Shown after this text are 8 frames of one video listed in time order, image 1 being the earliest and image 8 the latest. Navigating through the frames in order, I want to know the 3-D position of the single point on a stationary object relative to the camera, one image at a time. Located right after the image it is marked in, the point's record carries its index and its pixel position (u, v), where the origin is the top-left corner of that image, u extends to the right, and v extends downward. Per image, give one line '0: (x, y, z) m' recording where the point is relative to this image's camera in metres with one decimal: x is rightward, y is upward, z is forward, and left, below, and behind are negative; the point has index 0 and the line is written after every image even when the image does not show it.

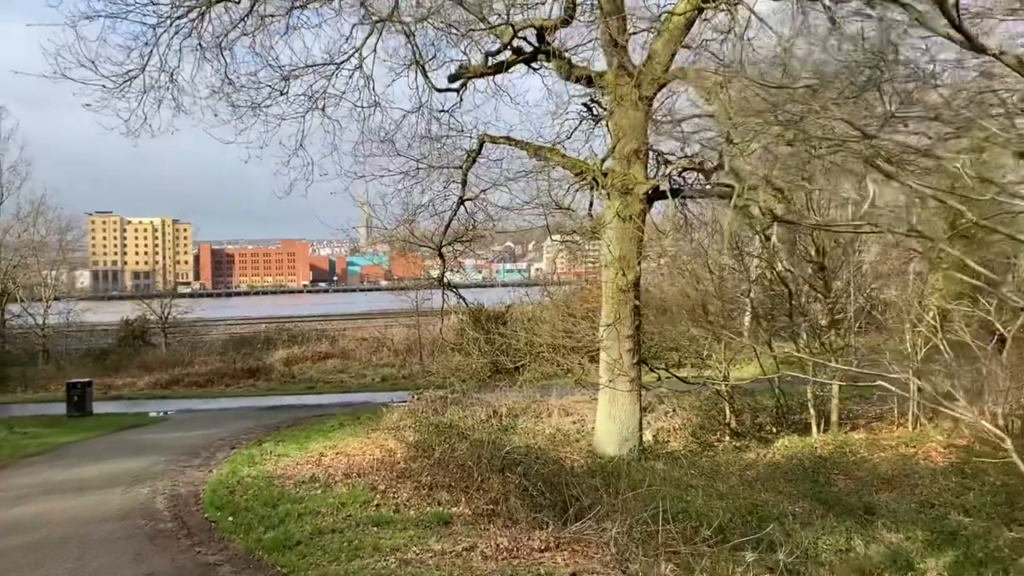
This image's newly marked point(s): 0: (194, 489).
0: (-3.1, -2.0, +8.5) m
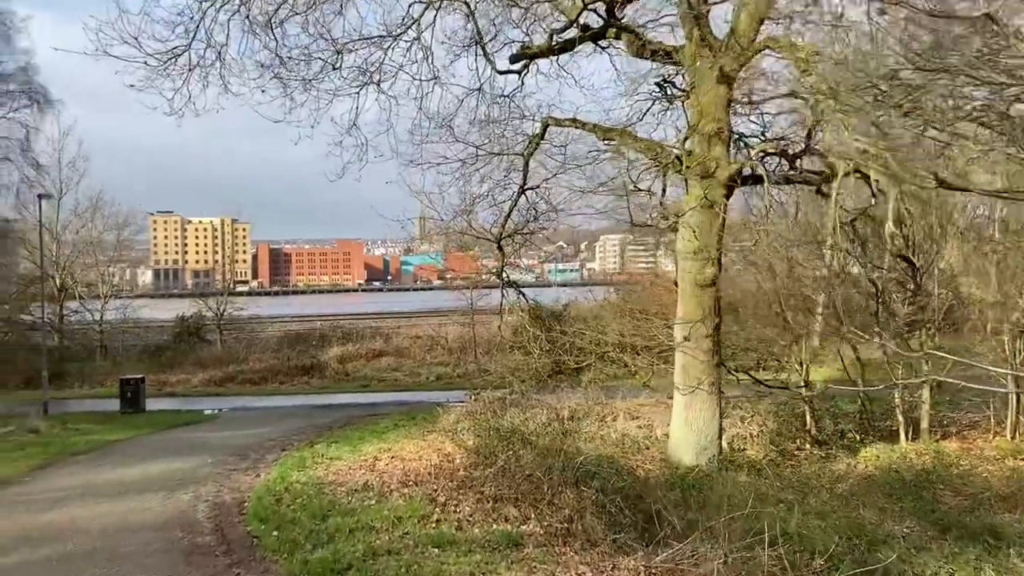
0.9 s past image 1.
0: (-2.4, -1.9, +7.8) m
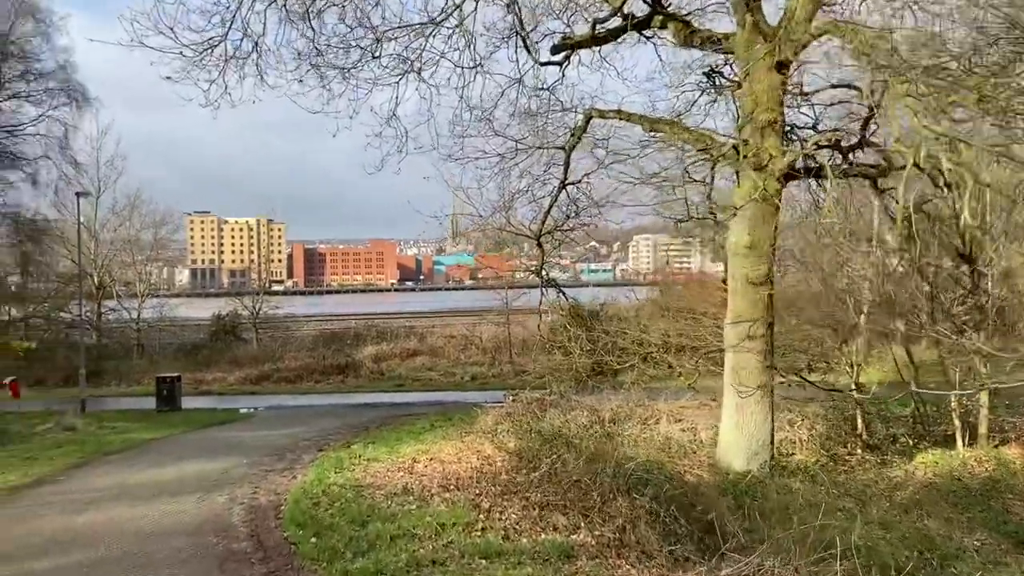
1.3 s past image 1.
0: (-2.0, -1.8, +7.6) m
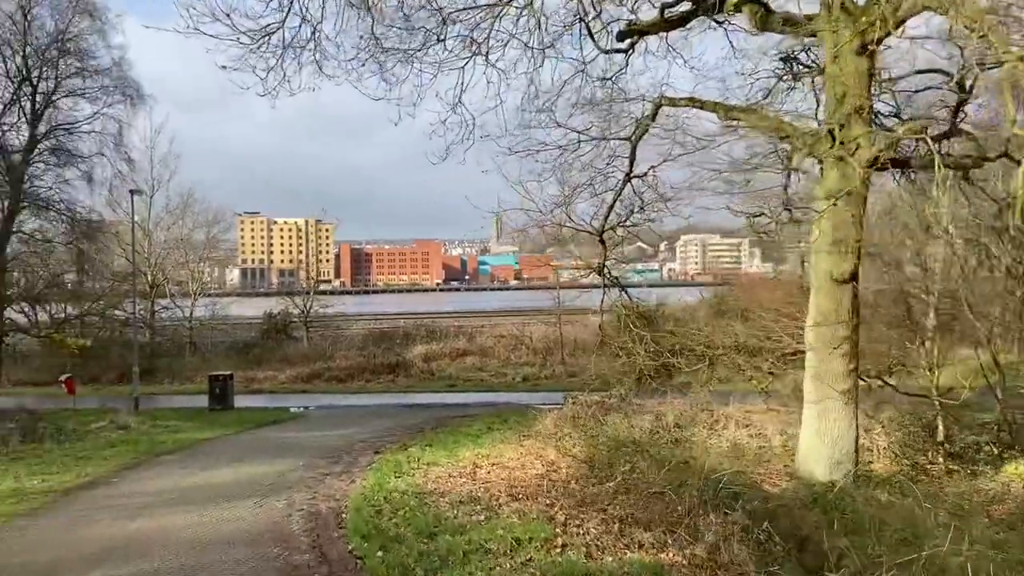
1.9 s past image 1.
0: (-1.5, -1.8, +7.2) m
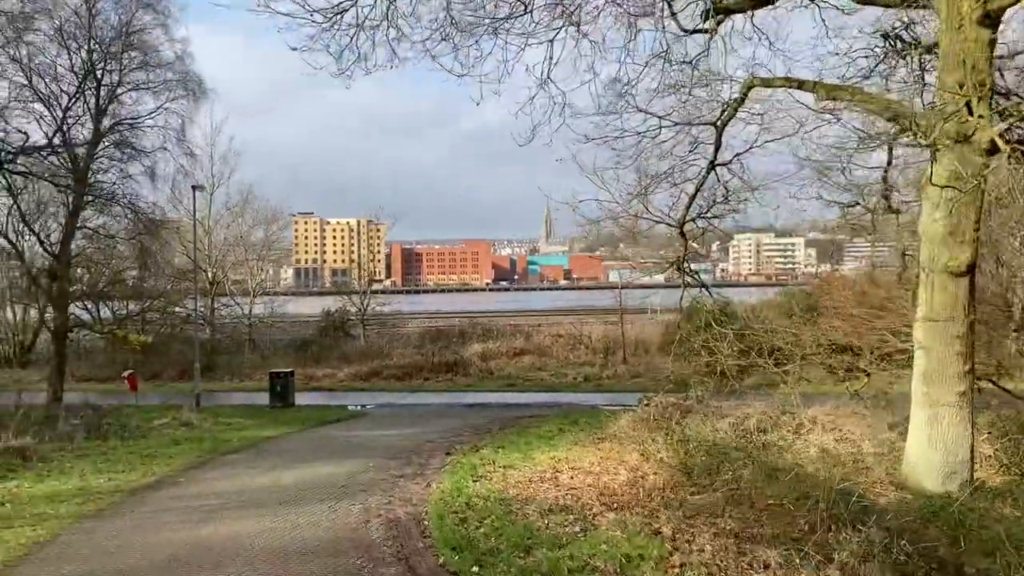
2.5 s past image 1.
0: (-0.7, -1.7, +6.7) m
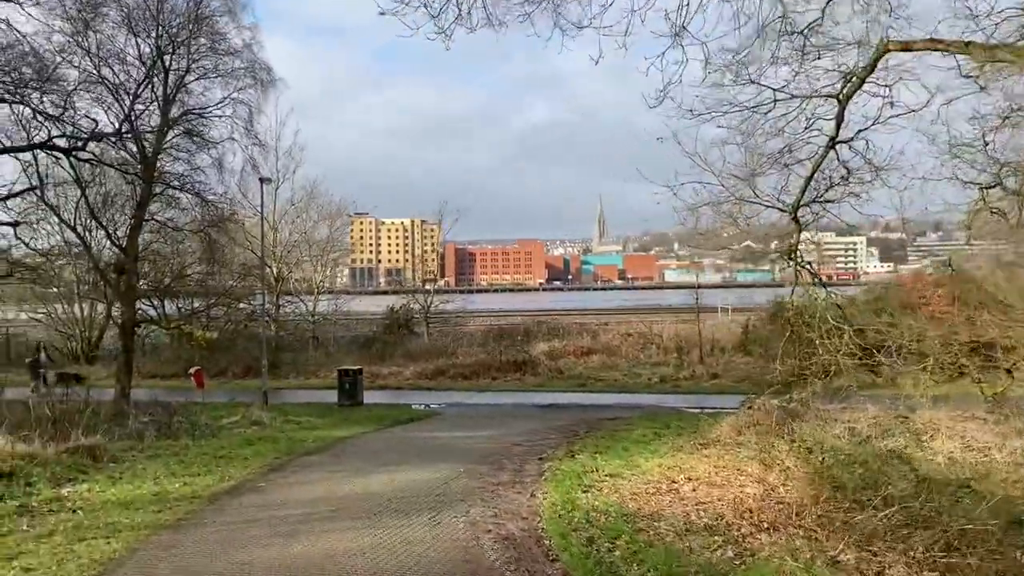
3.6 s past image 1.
0: (+0.1, -1.6, +5.9) m
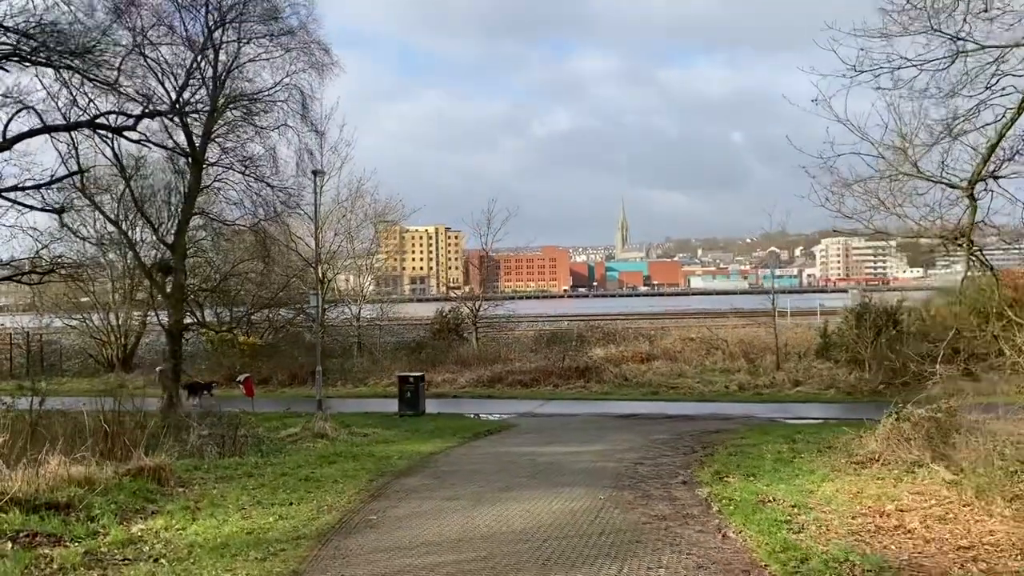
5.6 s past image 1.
0: (+1.3, -1.5, +4.4) m
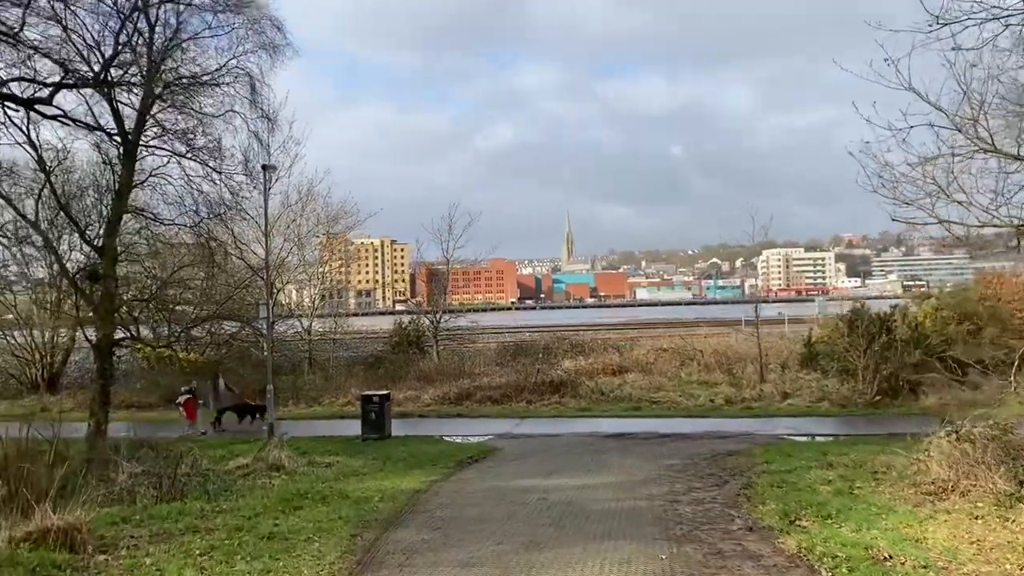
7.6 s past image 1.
0: (+1.6, -1.4, +2.8) m
